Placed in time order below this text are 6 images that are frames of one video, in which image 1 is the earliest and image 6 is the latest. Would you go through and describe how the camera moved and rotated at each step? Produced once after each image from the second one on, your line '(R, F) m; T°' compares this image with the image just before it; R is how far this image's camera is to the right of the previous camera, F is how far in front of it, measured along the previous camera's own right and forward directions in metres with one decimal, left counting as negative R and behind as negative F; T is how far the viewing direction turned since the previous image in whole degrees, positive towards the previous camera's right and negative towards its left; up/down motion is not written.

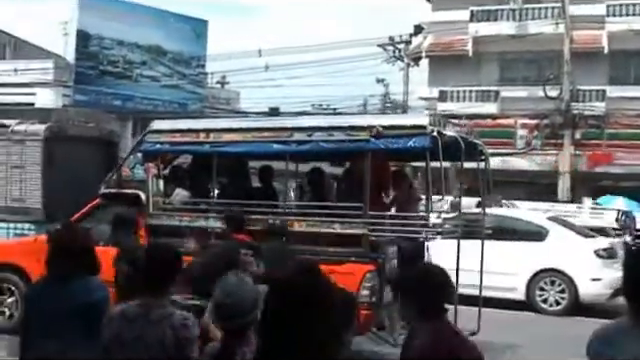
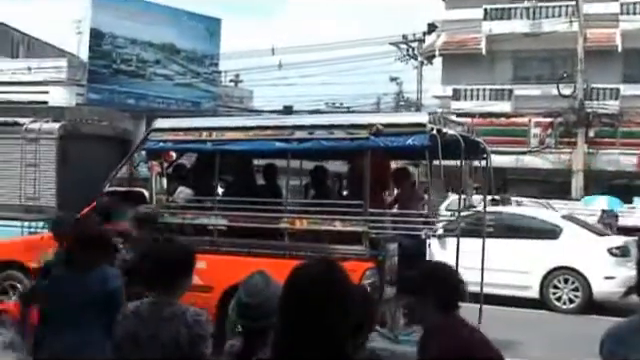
(-0.1, 0.0) m; 0°
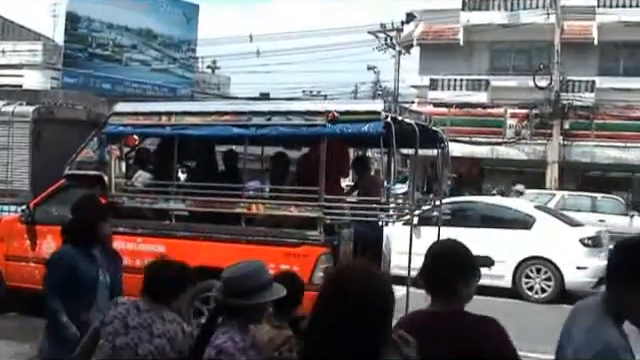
(0.0, 0.0) m; +2°
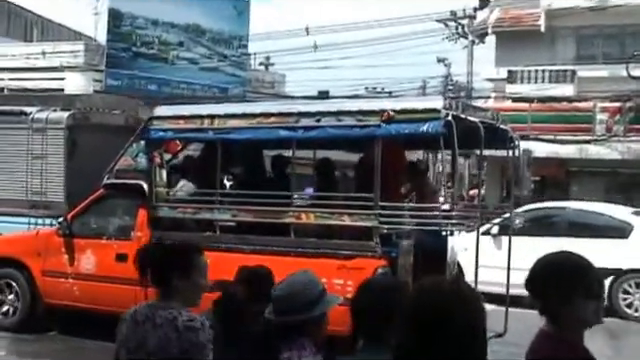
(+0.2, +1.1) m; -5°
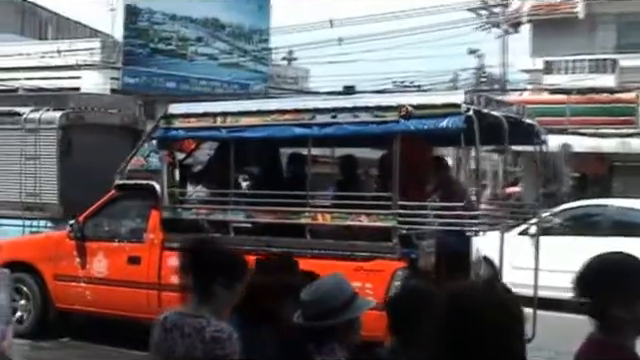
(+0.2, +0.5) m; -2°
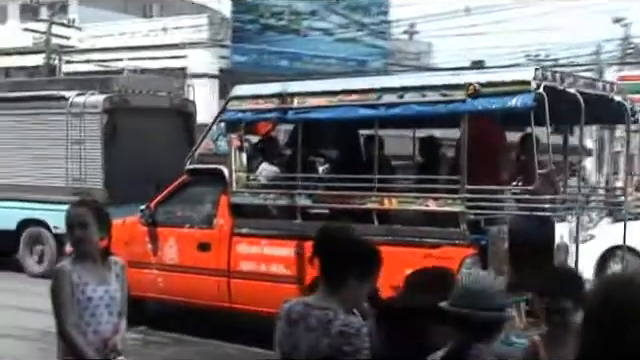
(+0.3, +0.9) m; -9°
